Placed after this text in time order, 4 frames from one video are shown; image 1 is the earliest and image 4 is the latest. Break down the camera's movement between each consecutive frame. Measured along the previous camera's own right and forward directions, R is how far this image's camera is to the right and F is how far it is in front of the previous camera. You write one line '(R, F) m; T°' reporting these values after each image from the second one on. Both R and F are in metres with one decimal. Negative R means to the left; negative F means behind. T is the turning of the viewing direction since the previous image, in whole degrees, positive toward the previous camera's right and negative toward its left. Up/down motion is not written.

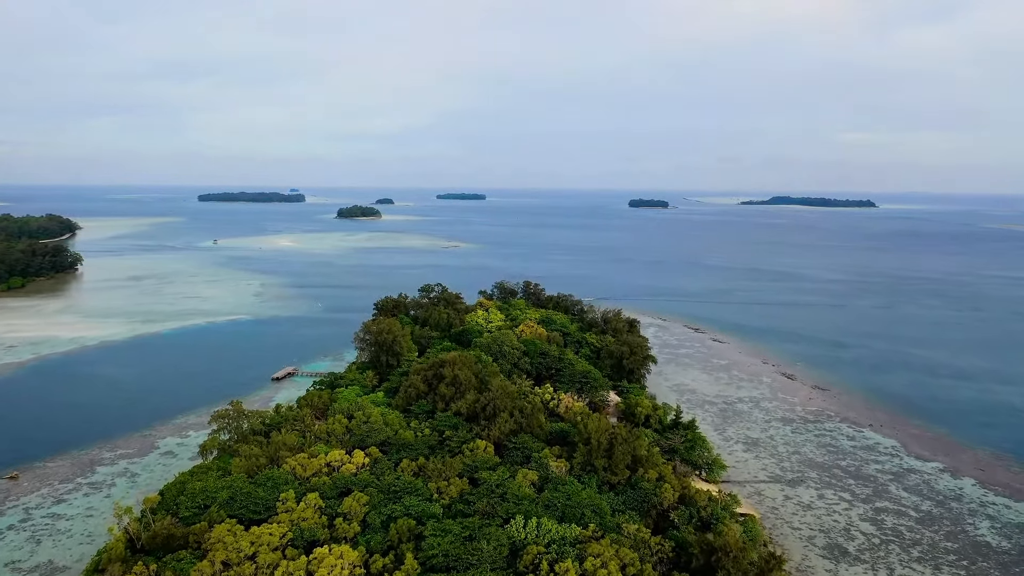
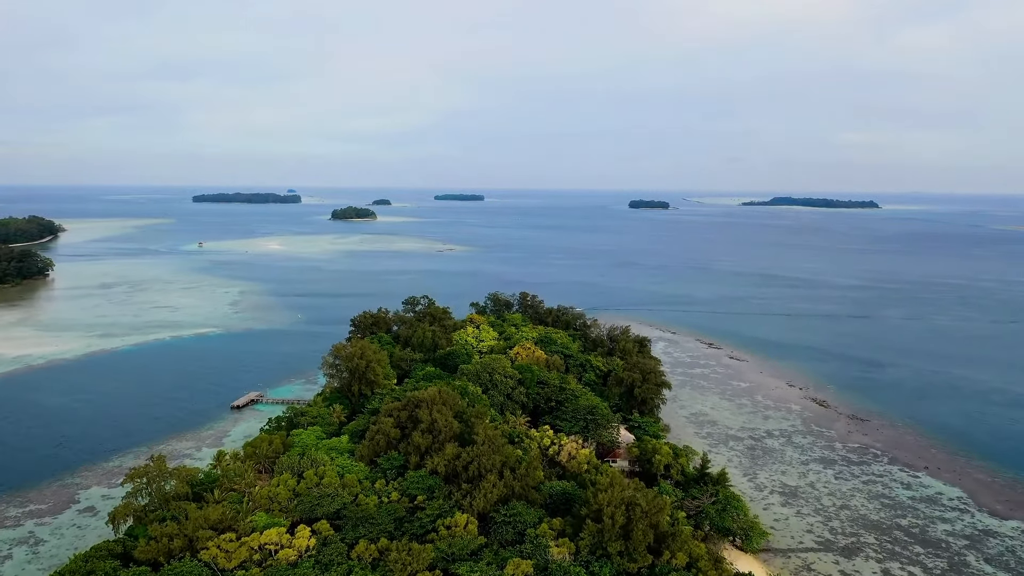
(+0.2, +3.1) m; 0°
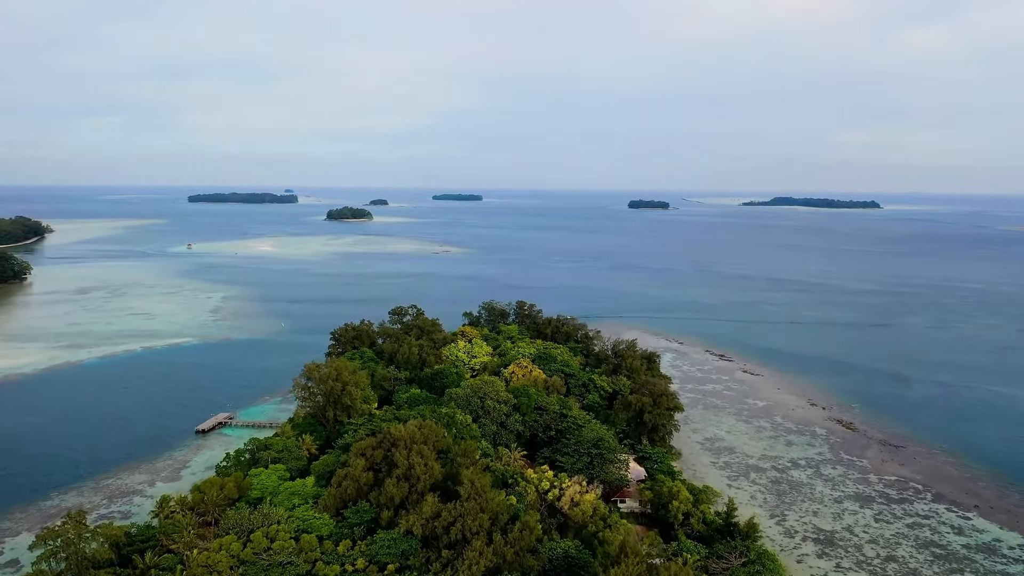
(+0.1, +2.2) m; 0°
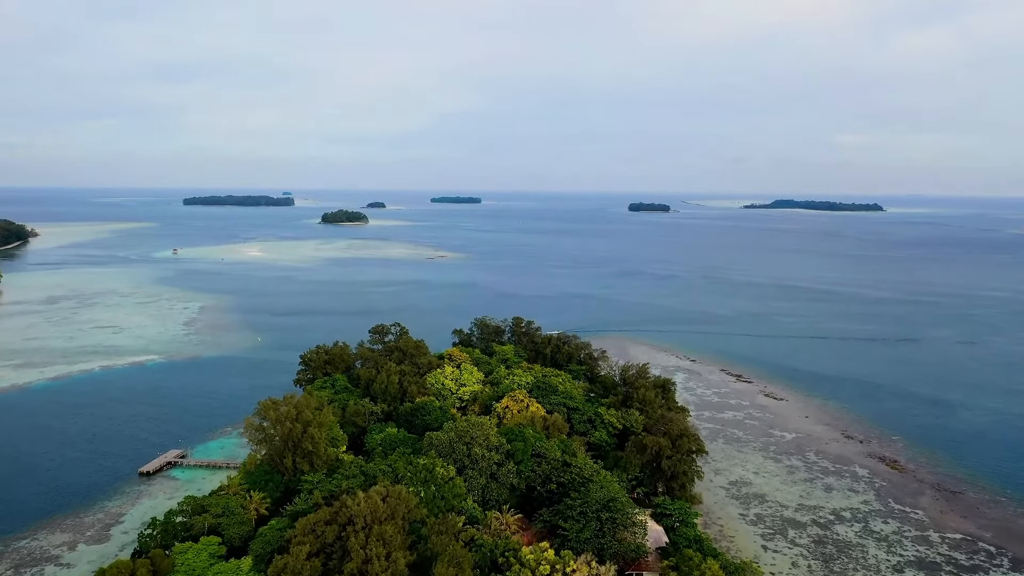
(+0.1, +2.7) m; 0°
